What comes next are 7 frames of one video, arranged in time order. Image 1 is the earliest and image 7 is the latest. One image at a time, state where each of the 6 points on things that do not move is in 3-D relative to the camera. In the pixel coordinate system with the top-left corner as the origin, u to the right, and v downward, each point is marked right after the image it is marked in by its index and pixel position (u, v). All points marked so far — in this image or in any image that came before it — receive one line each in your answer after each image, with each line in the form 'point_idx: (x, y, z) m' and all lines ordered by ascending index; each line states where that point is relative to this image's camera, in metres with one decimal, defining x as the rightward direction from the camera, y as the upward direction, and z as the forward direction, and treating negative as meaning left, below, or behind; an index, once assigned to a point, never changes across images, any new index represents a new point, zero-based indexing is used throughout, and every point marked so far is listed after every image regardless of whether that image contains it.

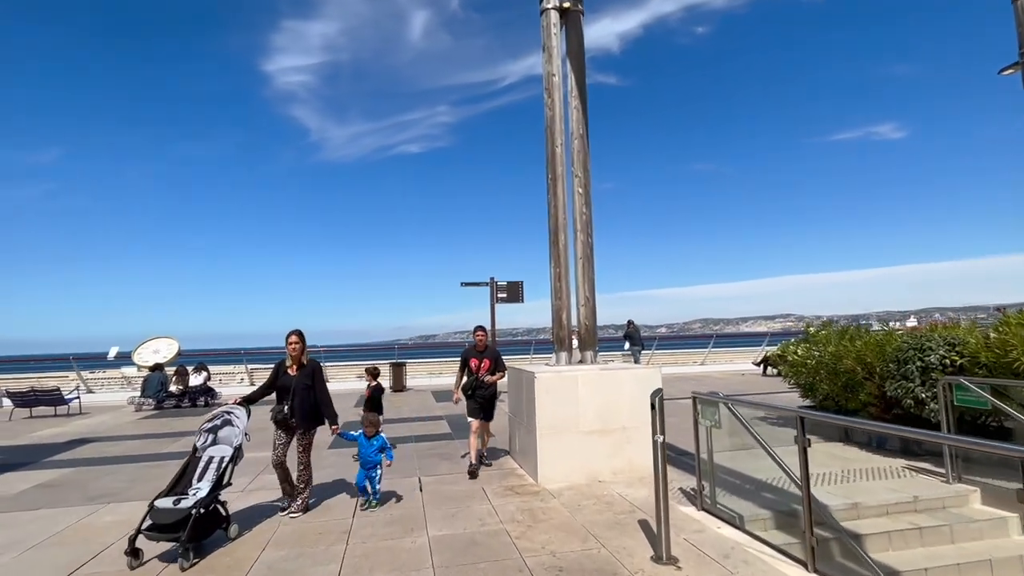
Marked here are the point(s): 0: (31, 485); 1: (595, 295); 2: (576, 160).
0: (-6.5, -2.6, +7.1) m
1: (+1.2, -0.1, +7.6) m
2: (+0.9, +1.9, +7.8) m
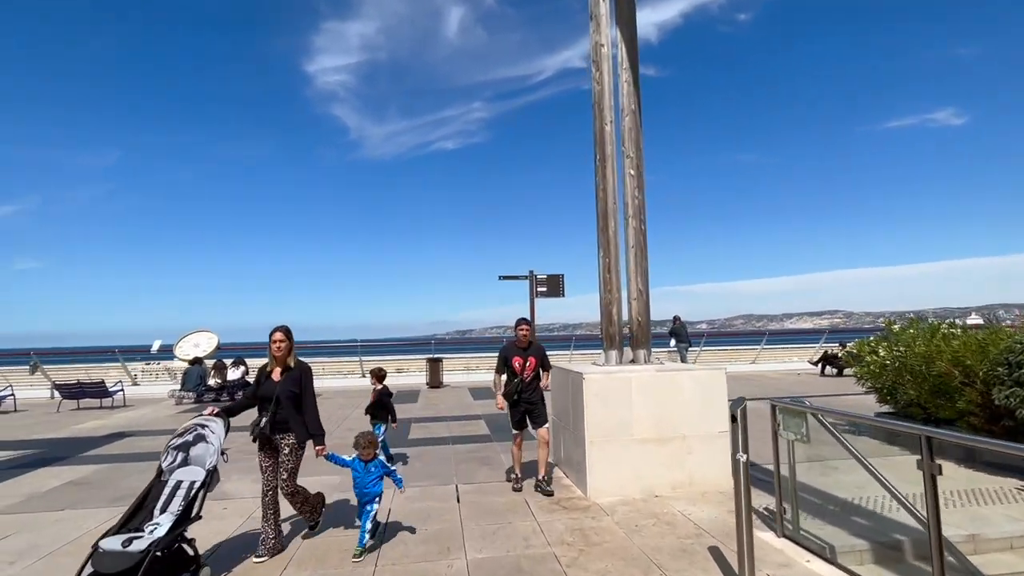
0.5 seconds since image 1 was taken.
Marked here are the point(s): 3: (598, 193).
0: (-5.9, -2.5, +6.9) m
1: (+1.8, 0.0, +6.9) m
2: (+1.5, +2.0, +7.1) m
3: (+1.1, +1.3, +7.0) m
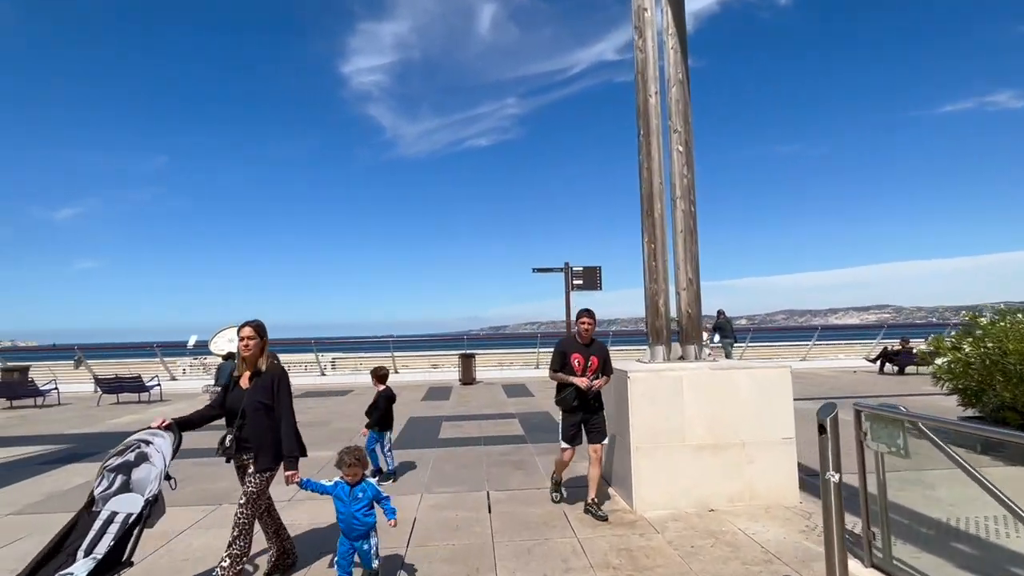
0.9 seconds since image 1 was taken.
0: (-5.5, -2.5, +6.8) m
1: (+2.2, +0.1, +6.2) m
2: (+2.0, +2.1, +6.4) m
3: (+1.6, +1.4, +6.3) m
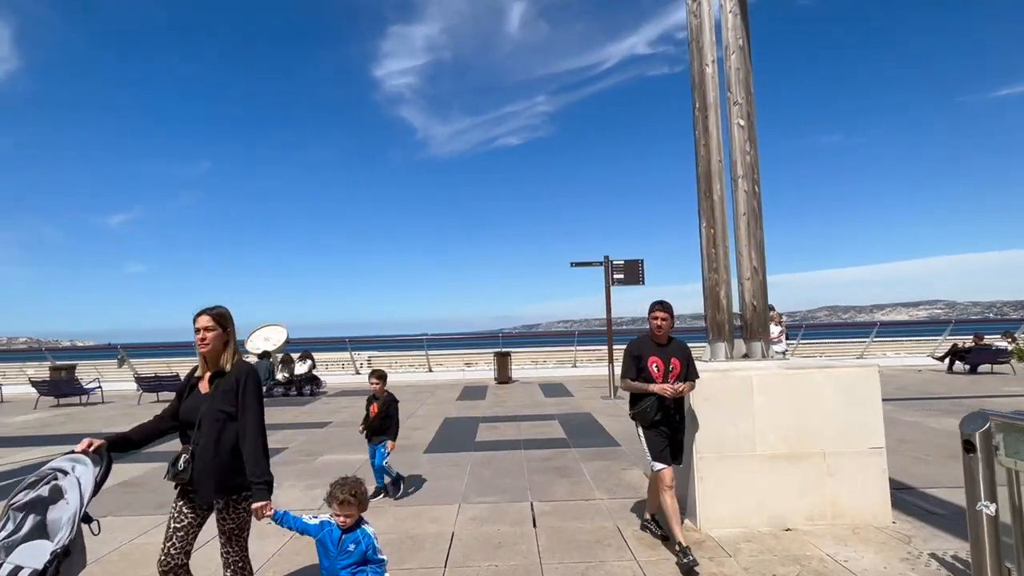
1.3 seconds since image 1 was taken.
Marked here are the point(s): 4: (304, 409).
0: (-4.9, -2.4, +6.6) m
1: (+2.7, +0.2, +5.6) m
2: (+2.4, +2.2, +5.7) m
3: (+2.0, +1.5, +5.7) m
4: (-4.7, -2.8, +12.1) m
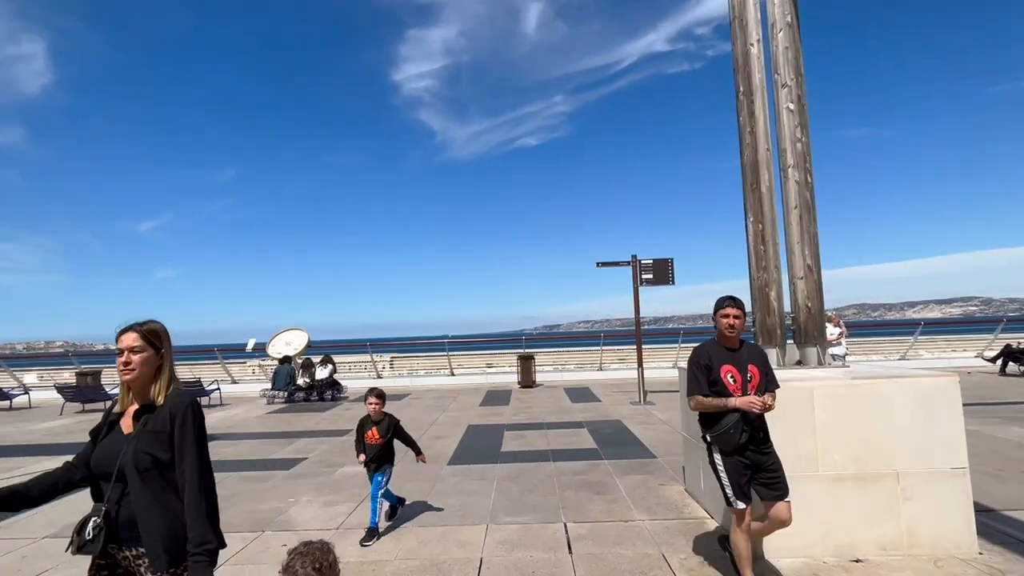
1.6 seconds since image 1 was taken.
0: (-4.6, -2.5, +6.3) m
1: (+2.9, +0.2, +5.0) m
2: (+2.7, +2.2, +5.2) m
3: (+2.3, +1.5, +5.2) m
4: (-4.2, -2.9, +11.8) m
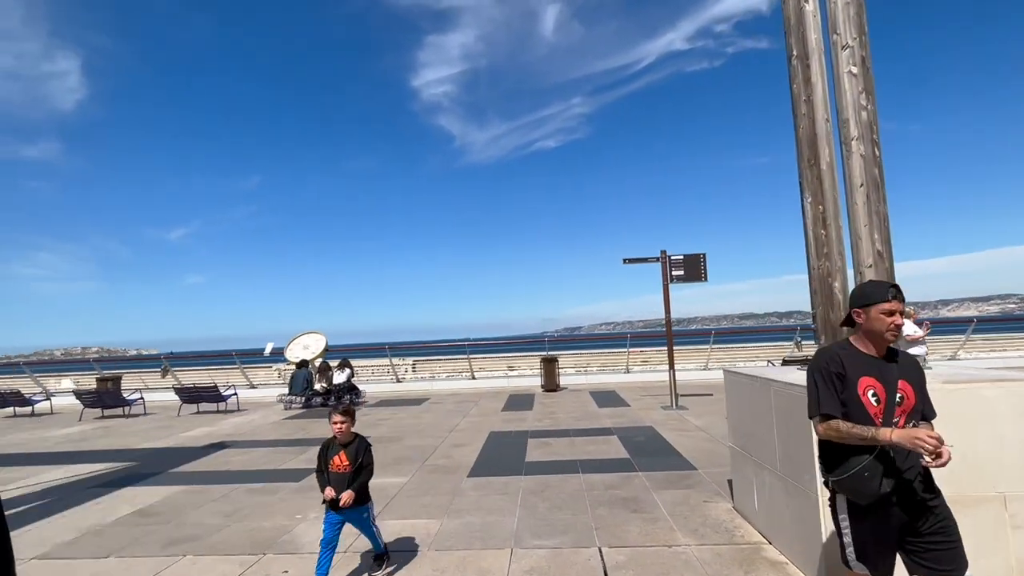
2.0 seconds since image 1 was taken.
0: (-4.3, -2.5, +5.9) m
1: (+3.1, +0.3, +4.4) m
2: (+2.9, +2.3, +4.6) m
3: (+2.5, +1.6, +4.6) m
4: (-3.7, -2.9, +11.4) m
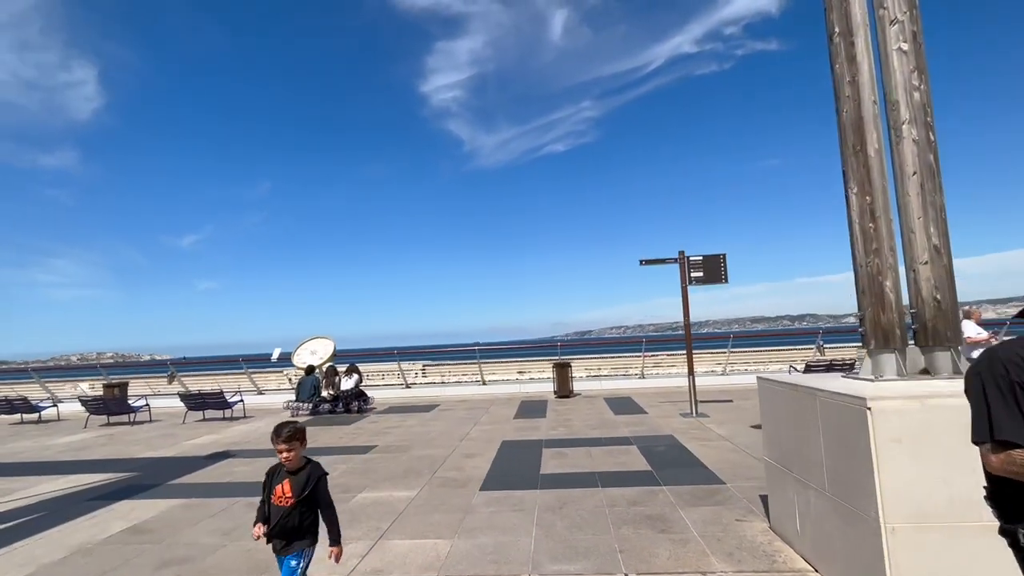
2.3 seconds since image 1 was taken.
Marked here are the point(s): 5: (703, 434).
0: (-4.1, -2.5, +5.6) m
1: (+3.3, +0.3, +3.9) m
2: (+3.0, +2.3, +4.2) m
3: (+2.6, +1.6, +4.2) m
4: (-3.4, -3.0, +11.1) m
5: (+3.1, -2.4, +8.7) m
